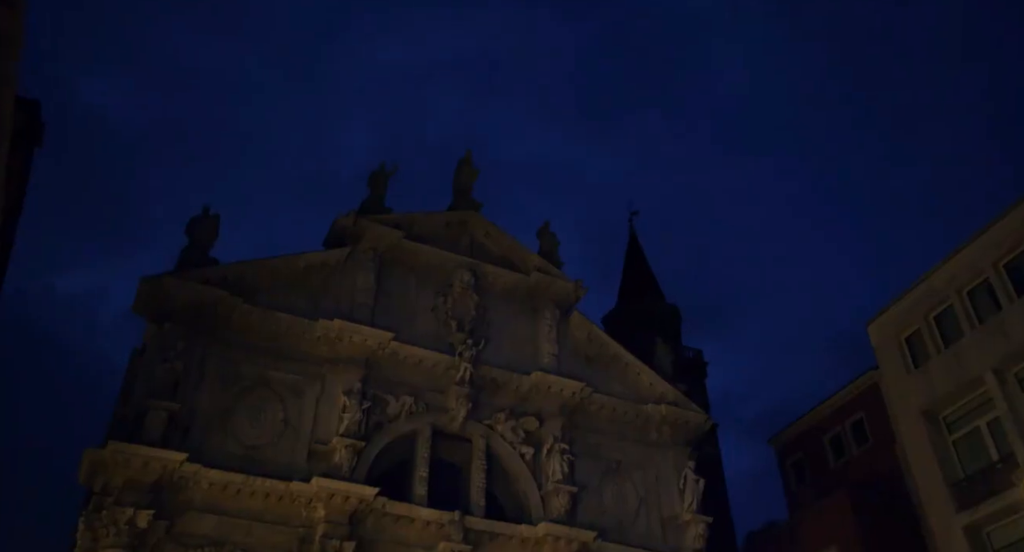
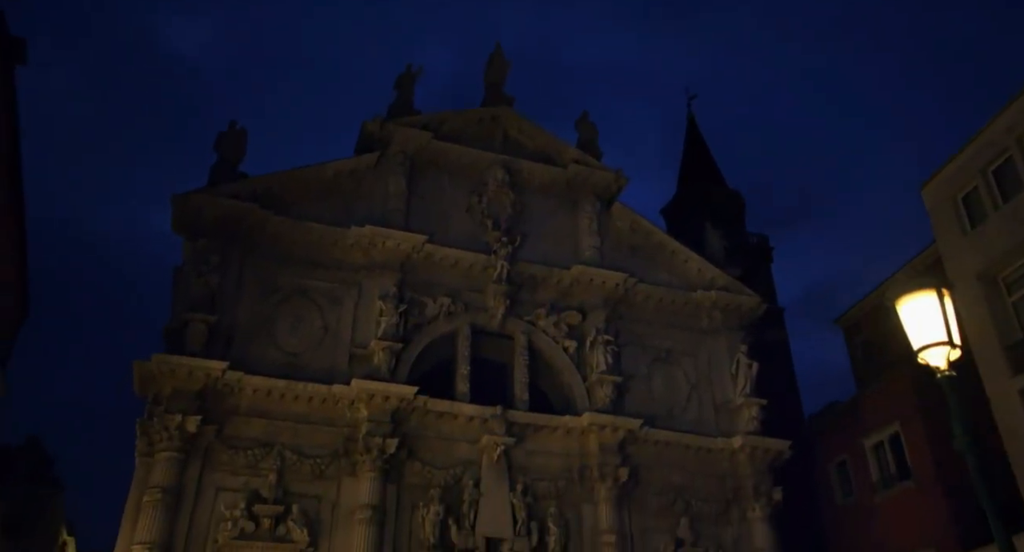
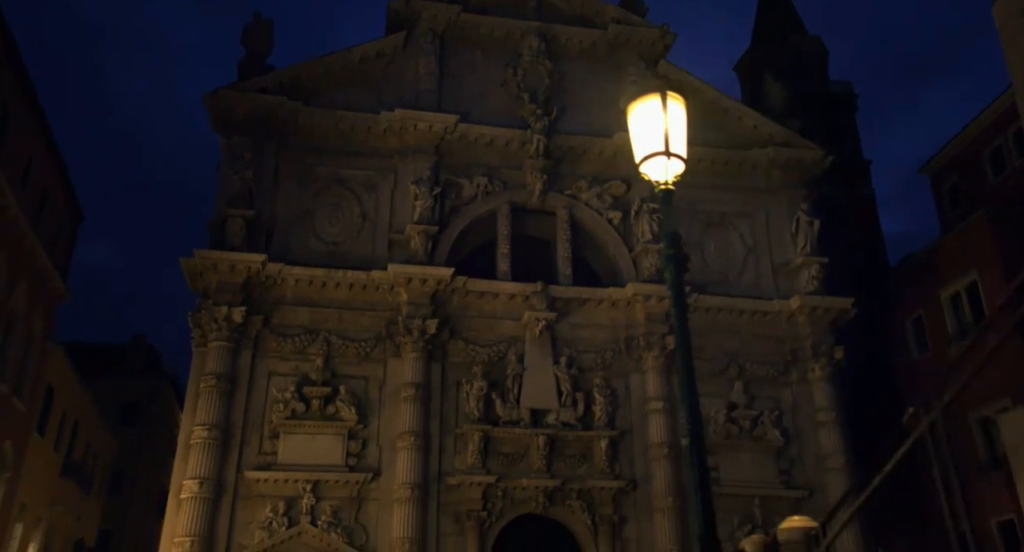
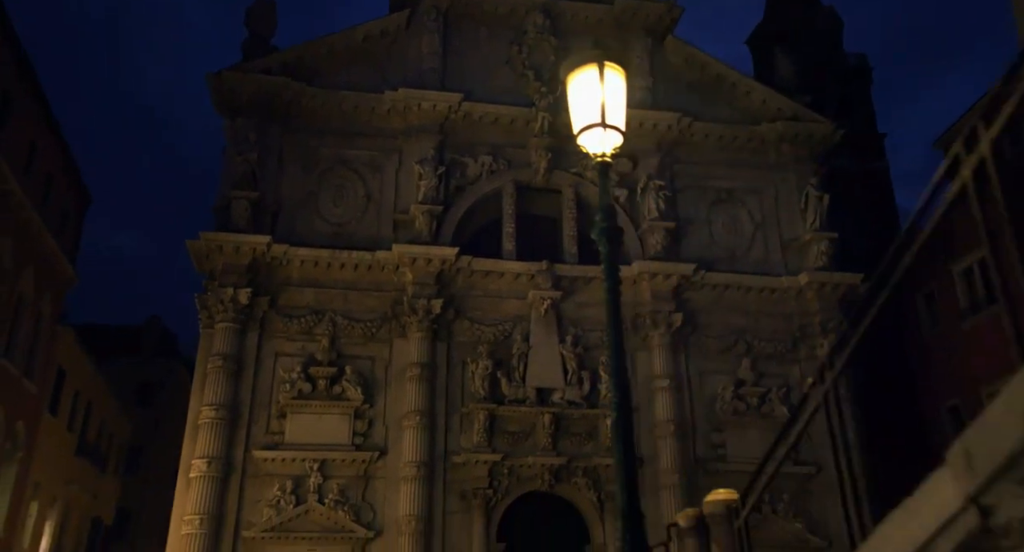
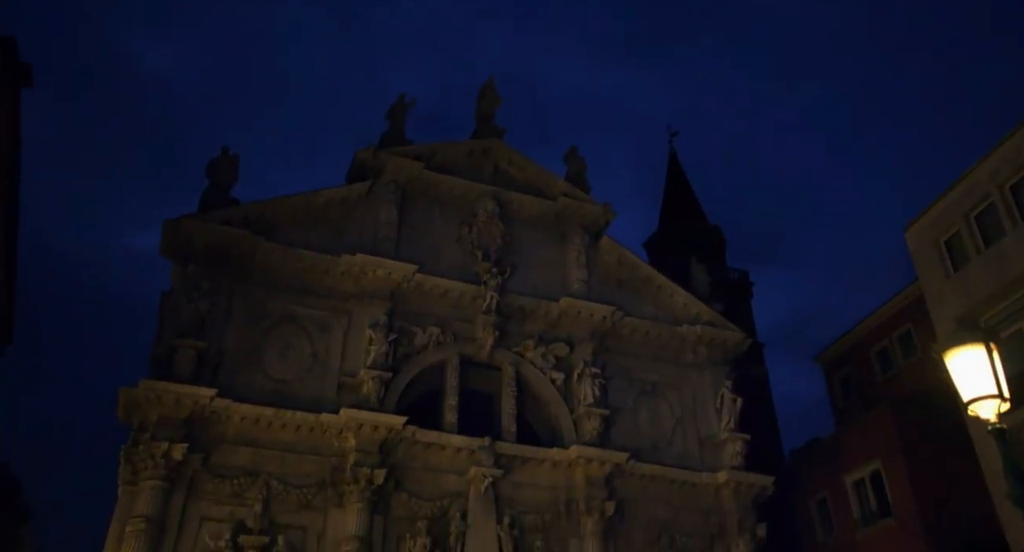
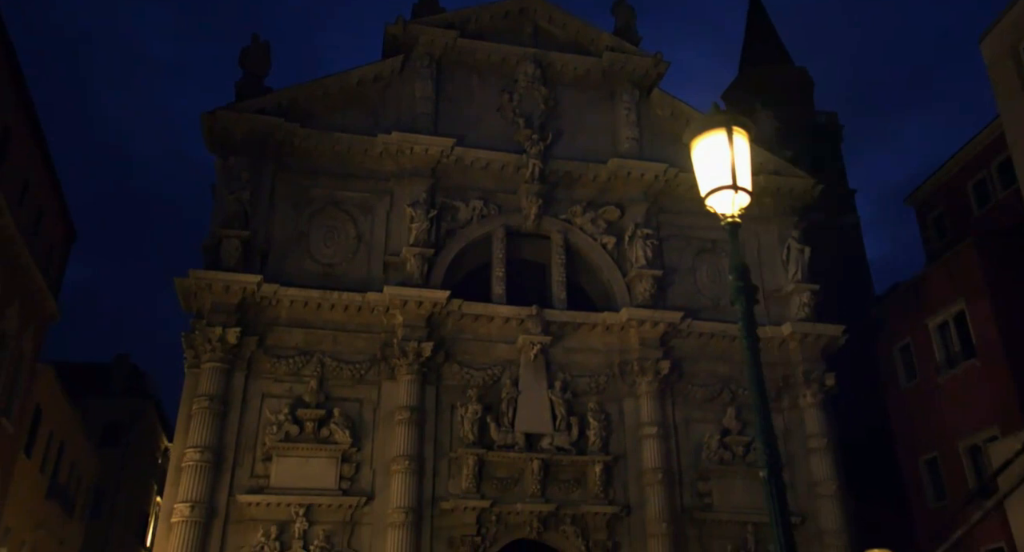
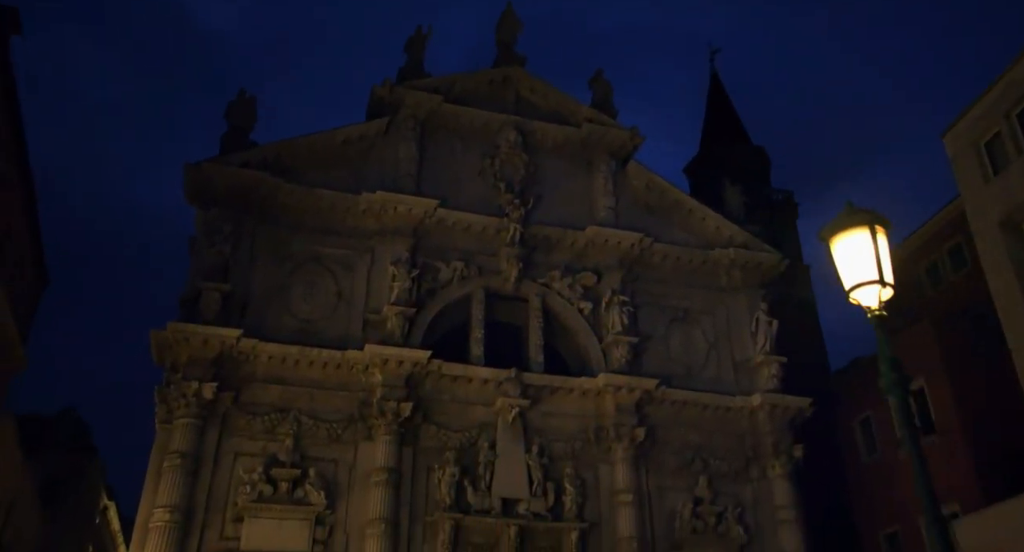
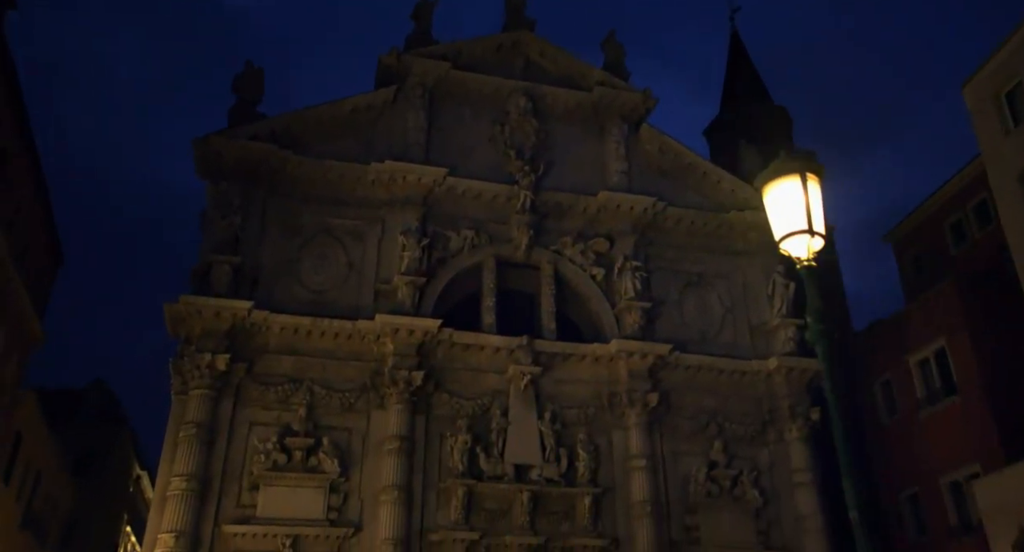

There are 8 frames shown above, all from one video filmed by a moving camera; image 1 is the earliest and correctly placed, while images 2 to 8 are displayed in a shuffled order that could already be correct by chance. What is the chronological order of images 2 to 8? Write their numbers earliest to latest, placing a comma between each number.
5, 2, 7, 8, 6, 3, 4
